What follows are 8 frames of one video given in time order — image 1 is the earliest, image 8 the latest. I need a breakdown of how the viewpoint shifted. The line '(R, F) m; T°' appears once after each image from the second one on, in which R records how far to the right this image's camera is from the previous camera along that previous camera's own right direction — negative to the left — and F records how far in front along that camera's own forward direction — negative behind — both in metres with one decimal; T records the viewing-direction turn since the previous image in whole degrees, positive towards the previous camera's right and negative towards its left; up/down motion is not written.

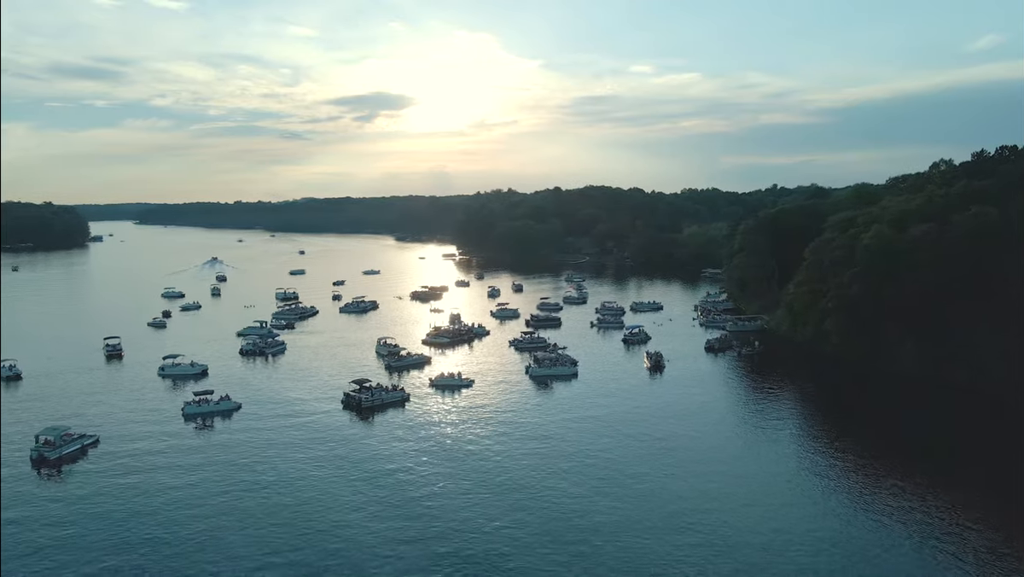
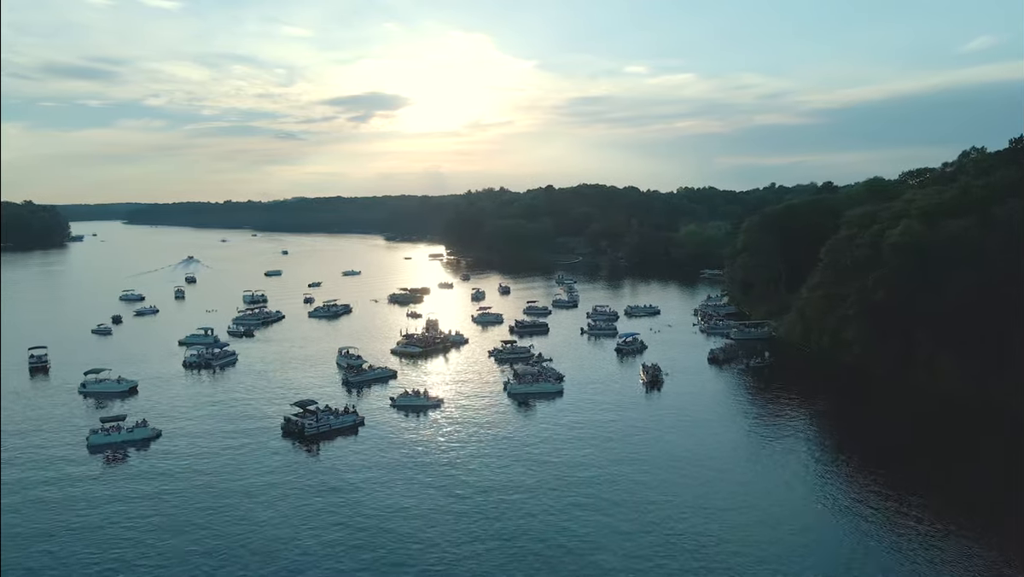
(+1.2, +6.8) m; 0°
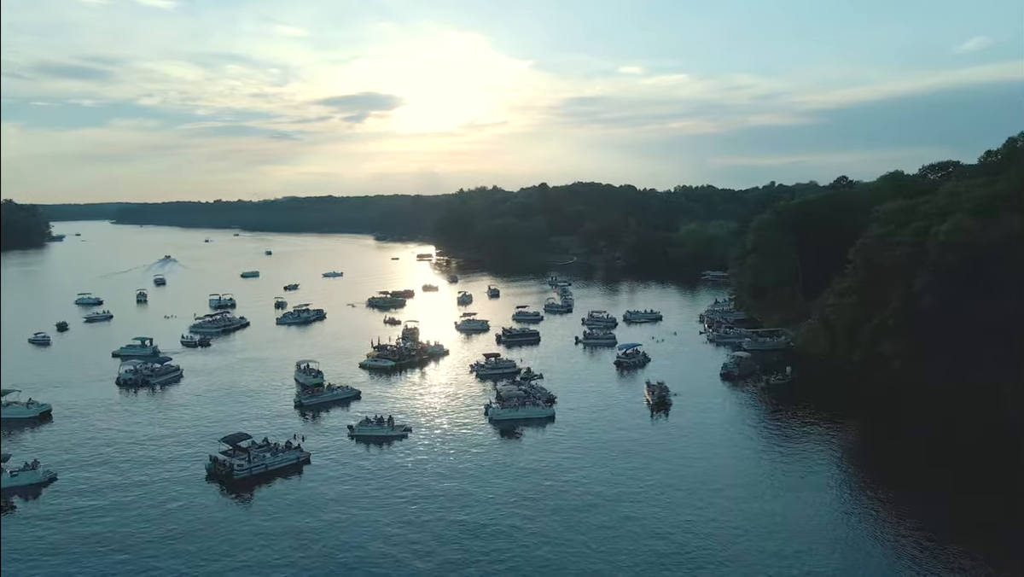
(+0.7, +6.9) m; 0°
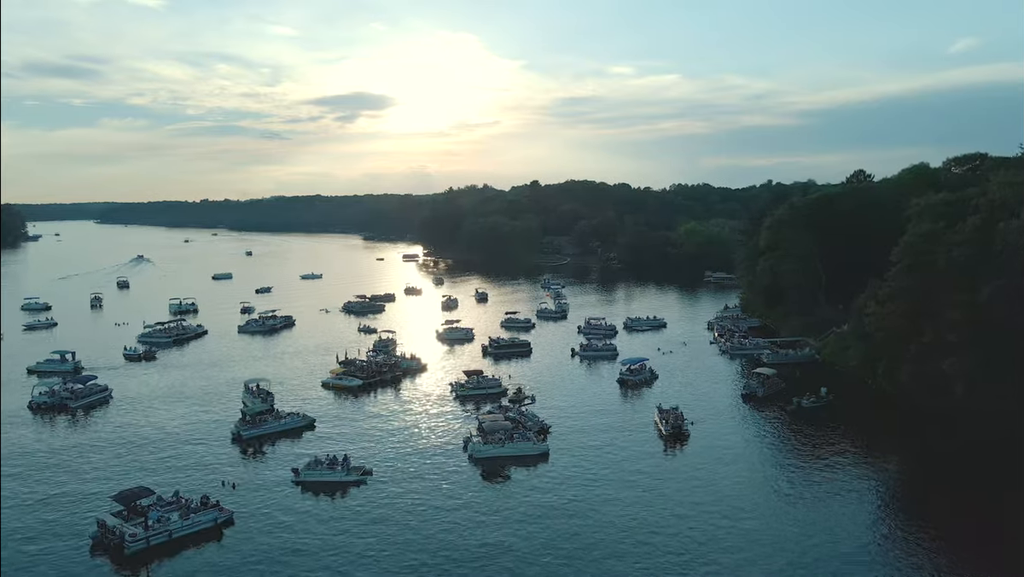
(+0.3, +6.9) m; +1°
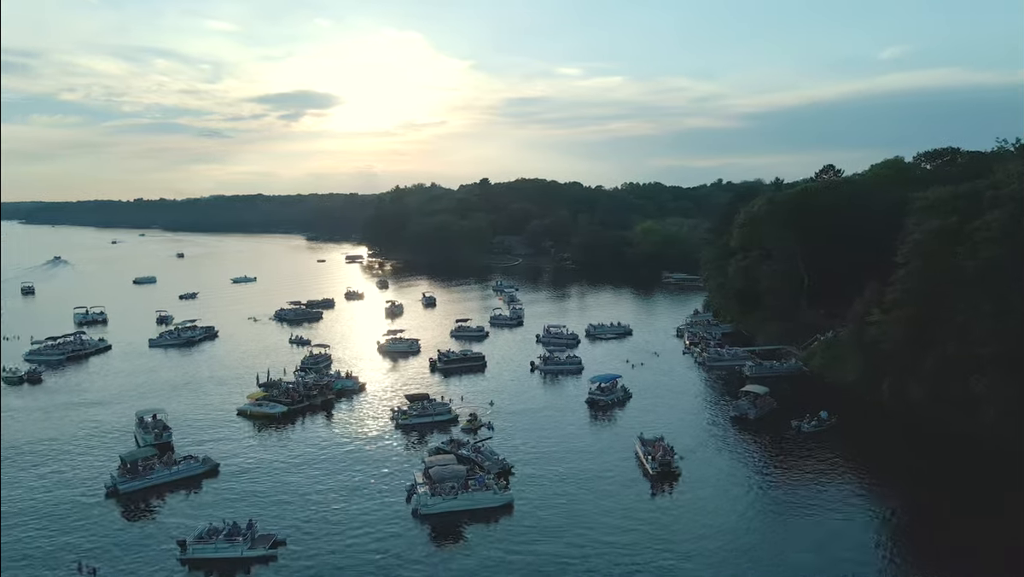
(-0.1, +6.2) m; +4°
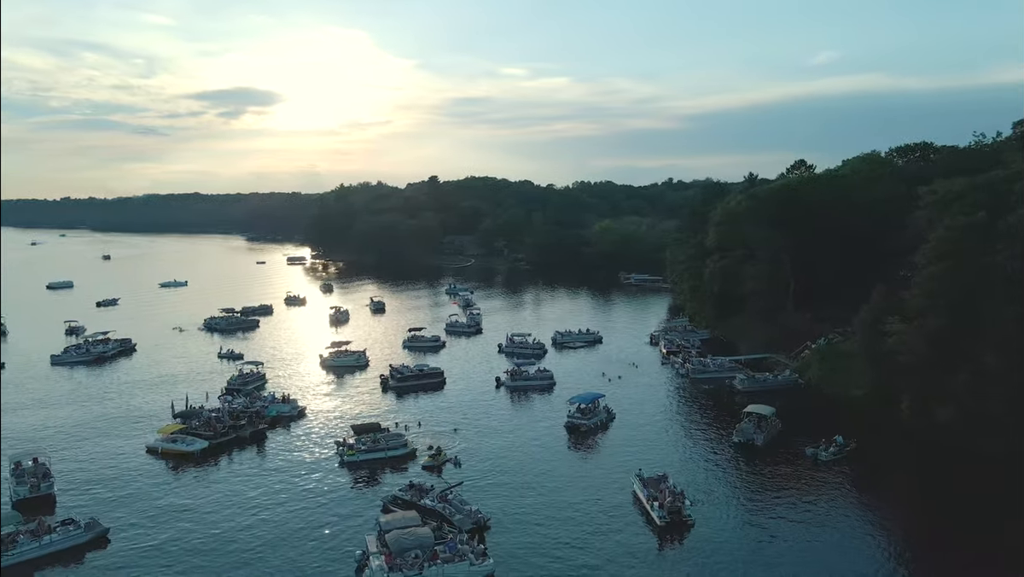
(-0.9, +5.5) m; +4°
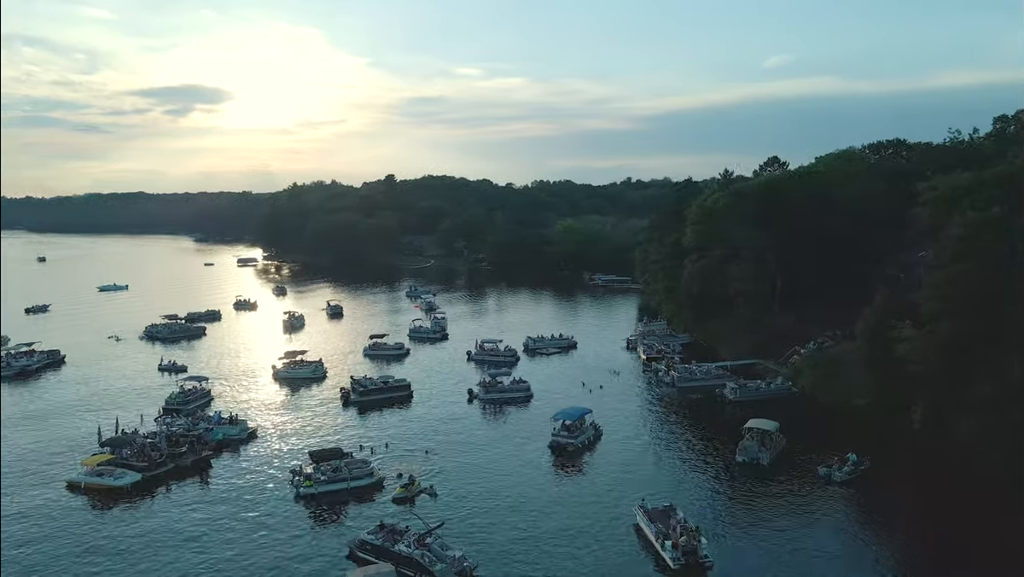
(-0.9, +3.4) m; +3°
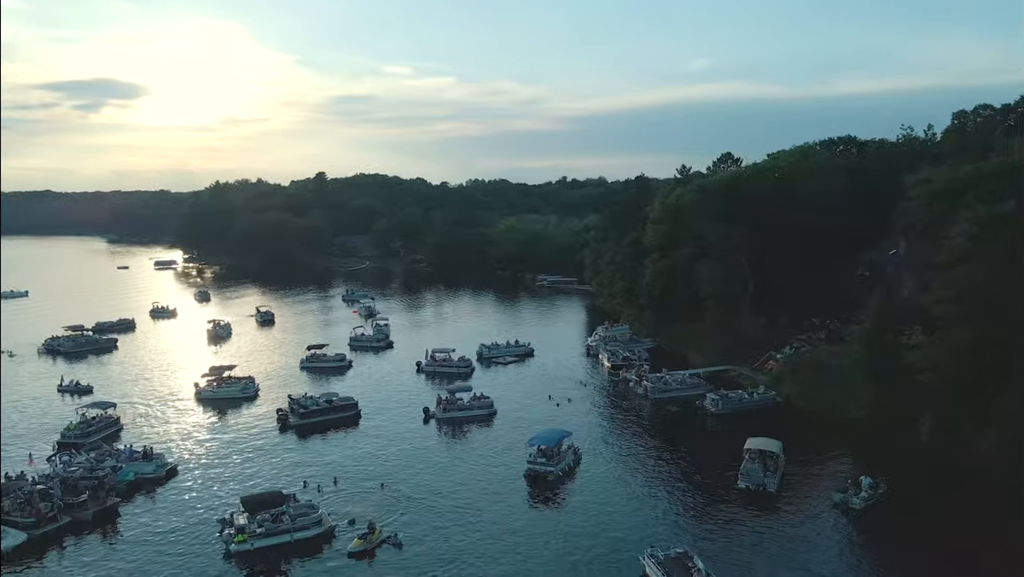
(-1.3, +4.0) m; +5°
